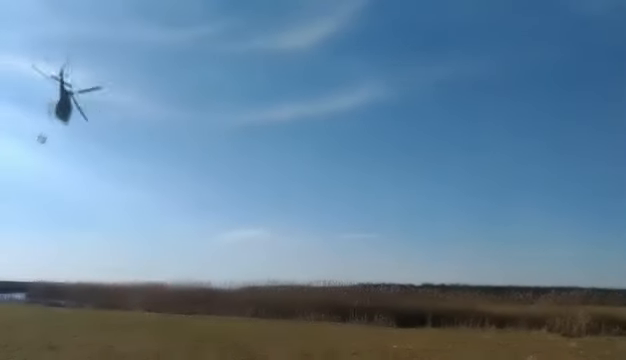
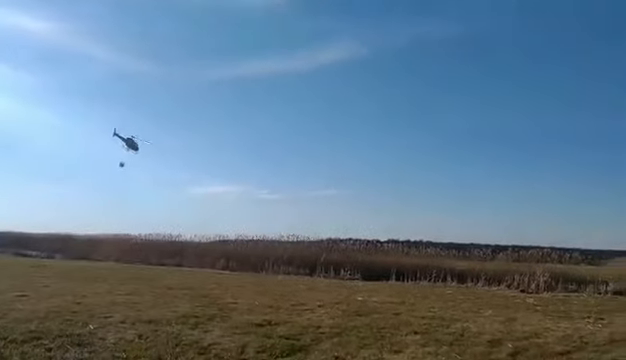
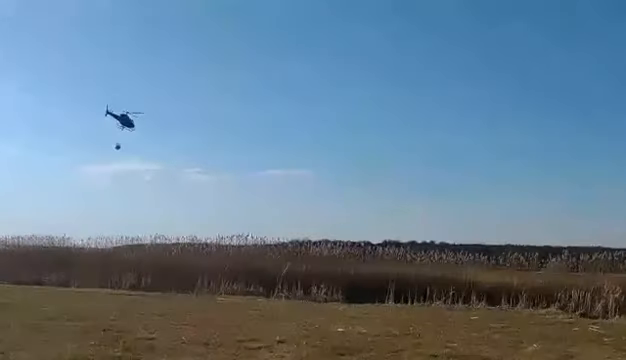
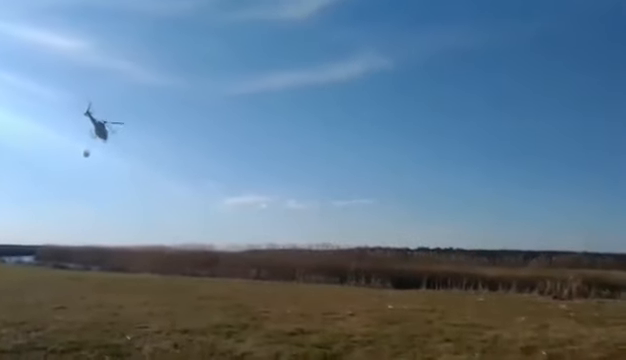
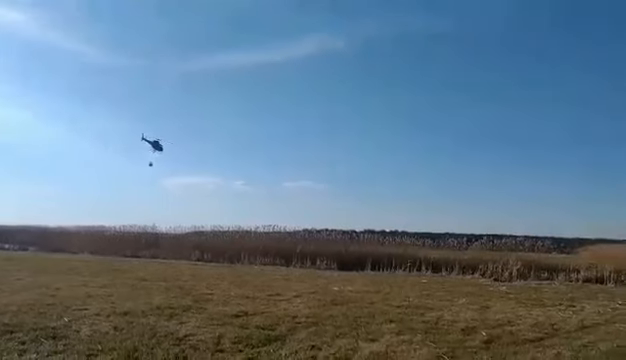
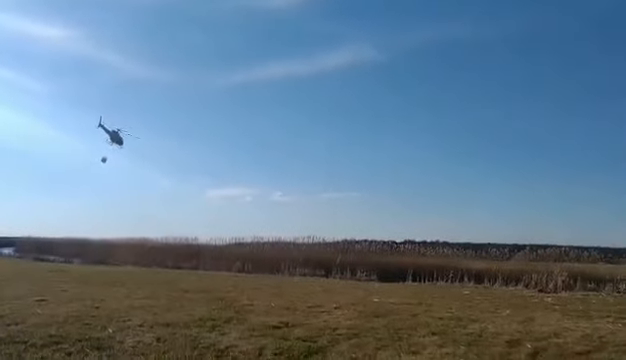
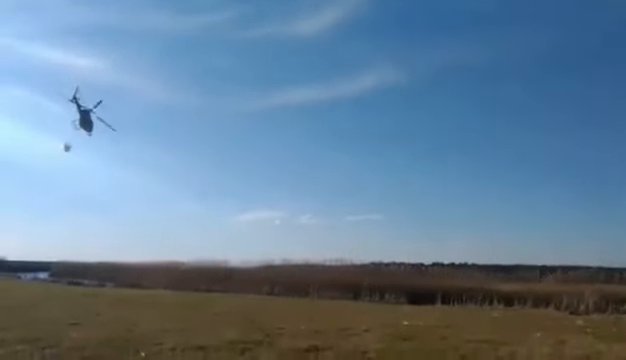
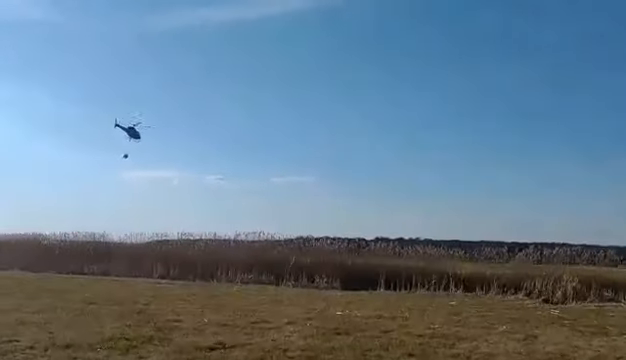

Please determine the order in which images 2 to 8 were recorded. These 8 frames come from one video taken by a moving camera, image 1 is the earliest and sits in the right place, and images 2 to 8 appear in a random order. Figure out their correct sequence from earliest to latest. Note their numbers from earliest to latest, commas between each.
7, 4, 6, 2, 5, 8, 3
